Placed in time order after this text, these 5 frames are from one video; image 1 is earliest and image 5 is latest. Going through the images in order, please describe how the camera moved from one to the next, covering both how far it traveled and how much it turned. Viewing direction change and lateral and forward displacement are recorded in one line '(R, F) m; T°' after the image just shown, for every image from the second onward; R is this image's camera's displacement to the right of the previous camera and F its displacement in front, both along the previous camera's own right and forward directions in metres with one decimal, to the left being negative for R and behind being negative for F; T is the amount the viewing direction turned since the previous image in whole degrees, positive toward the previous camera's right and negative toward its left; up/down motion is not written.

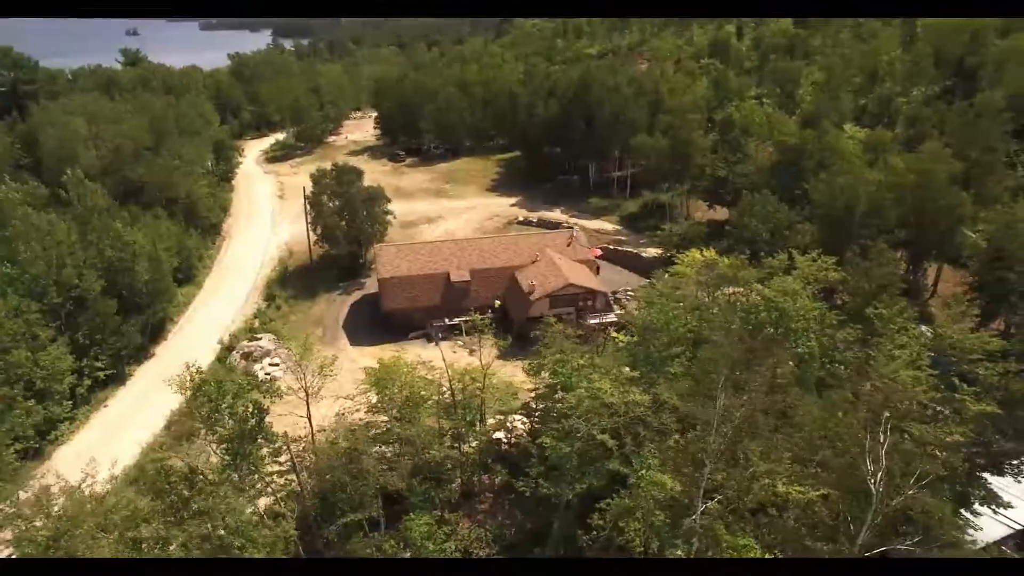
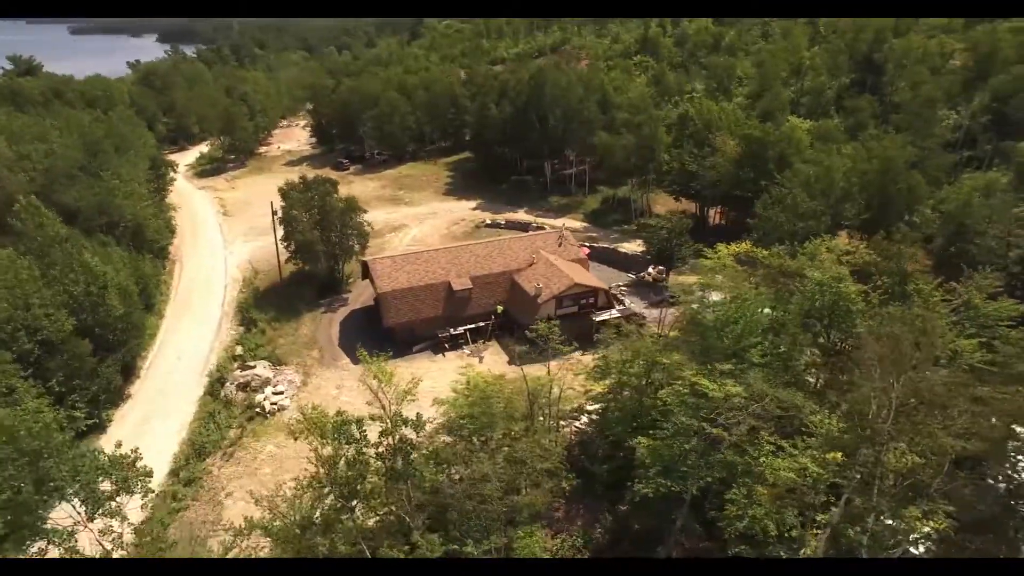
(-3.7, +0.4) m; +9°
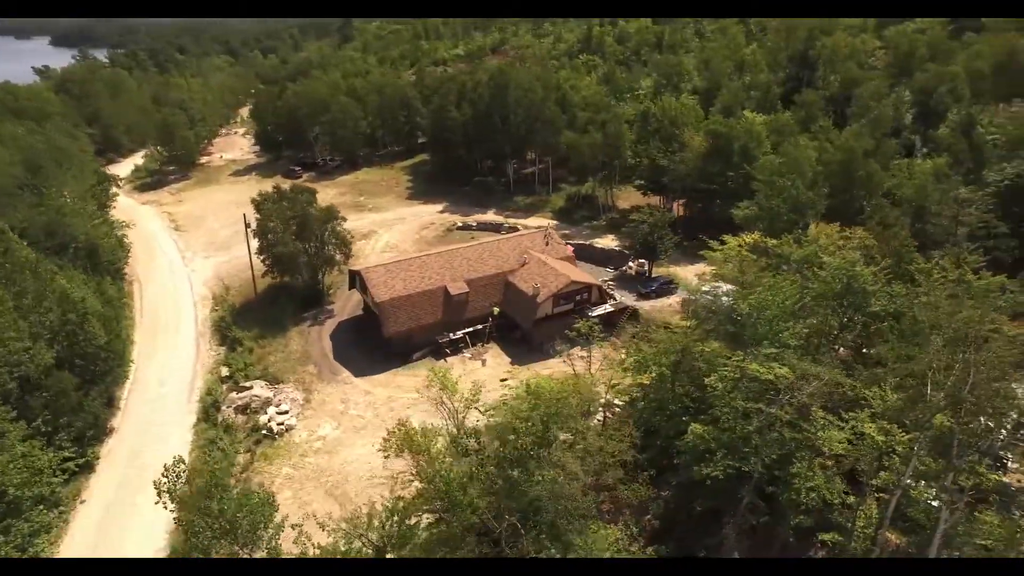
(-2.6, 0.0) m; +7°
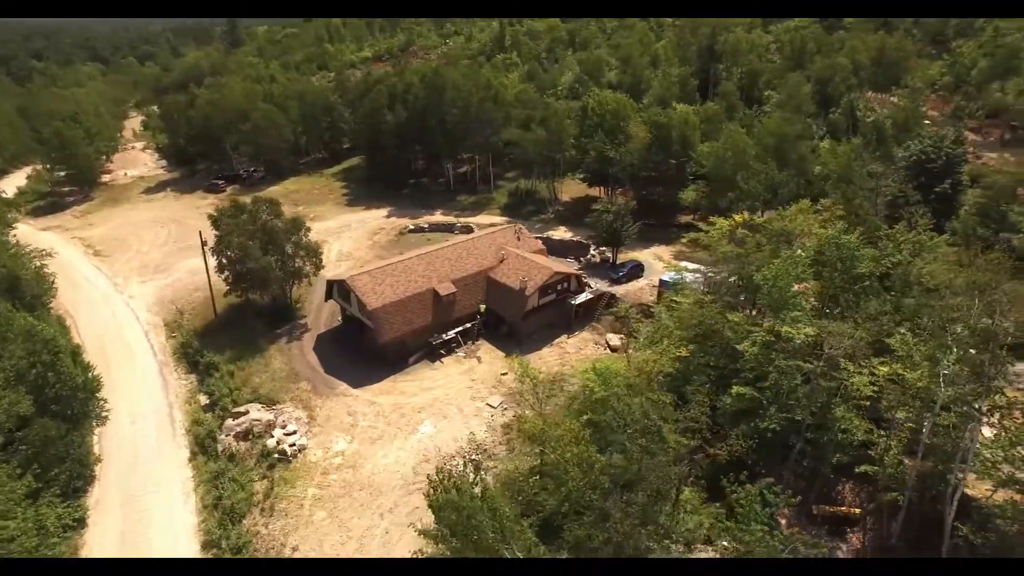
(-3.6, -0.1) m; +10°
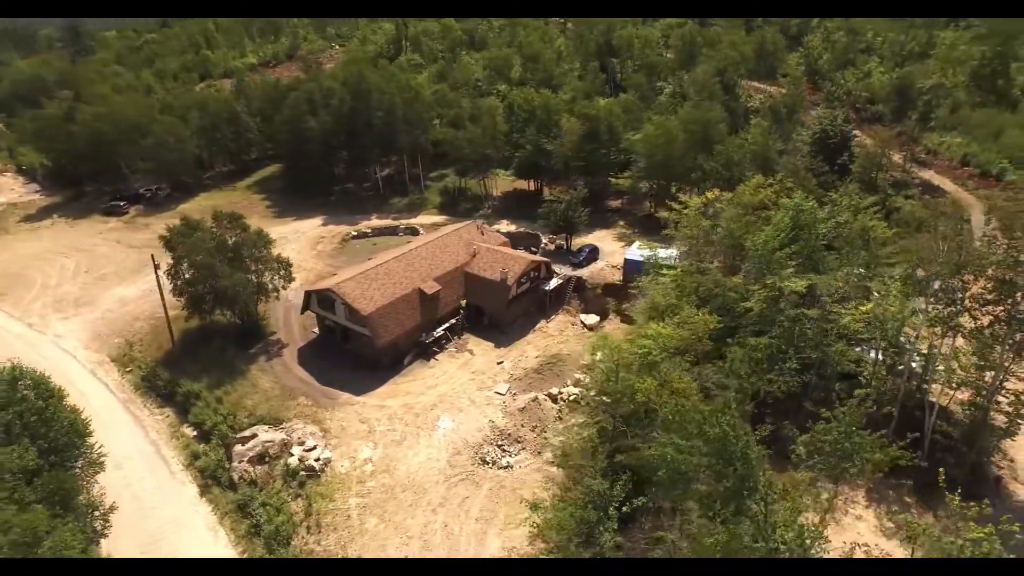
(-4.3, -0.4) m; +12°
